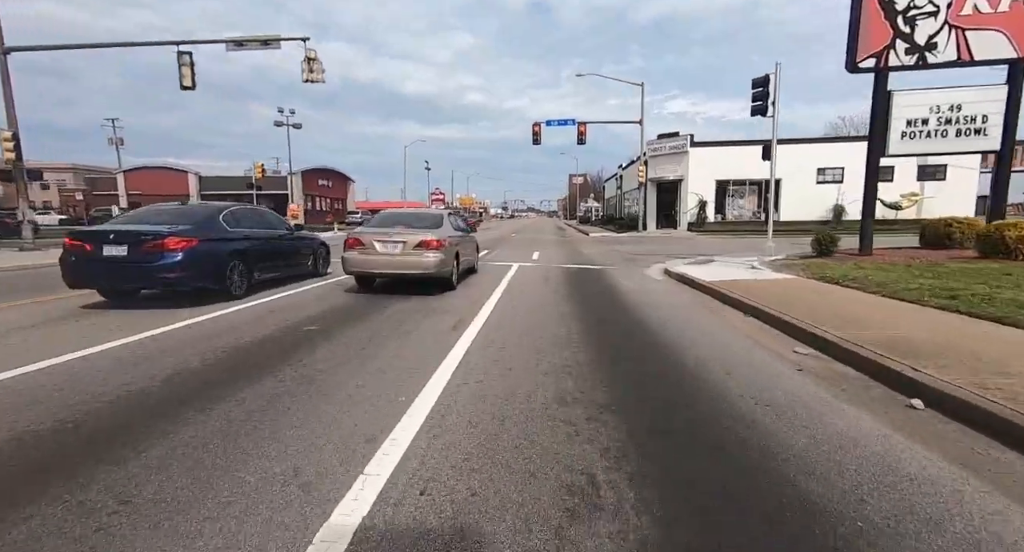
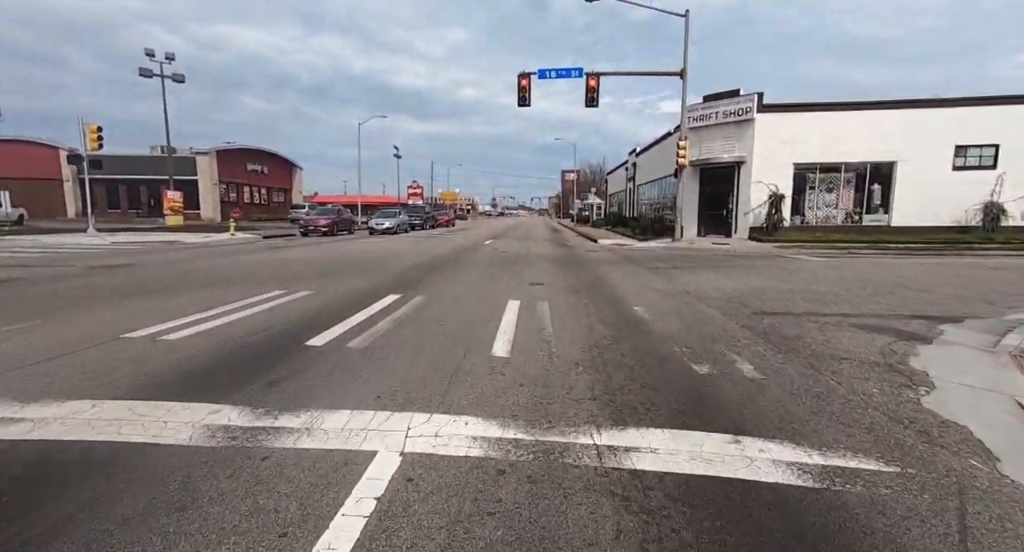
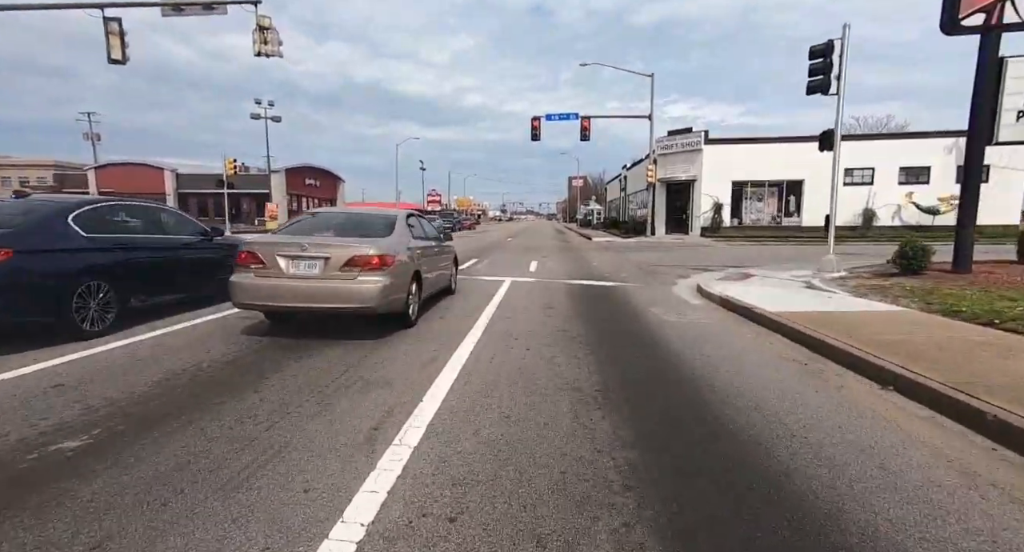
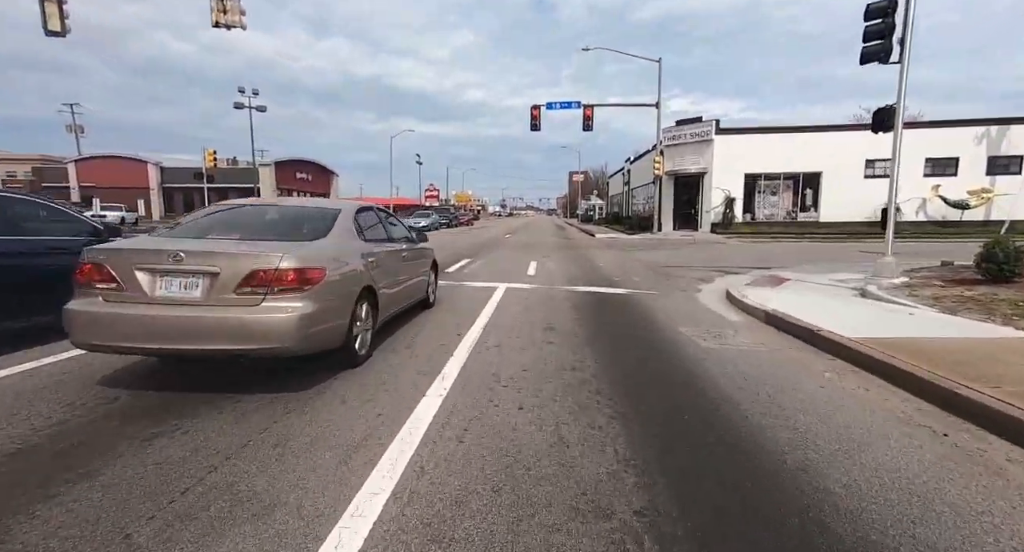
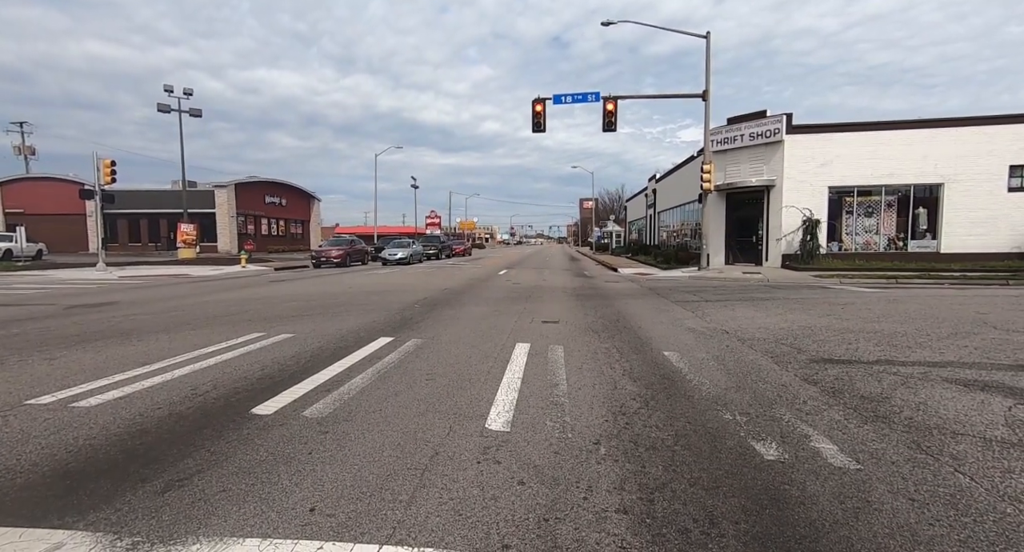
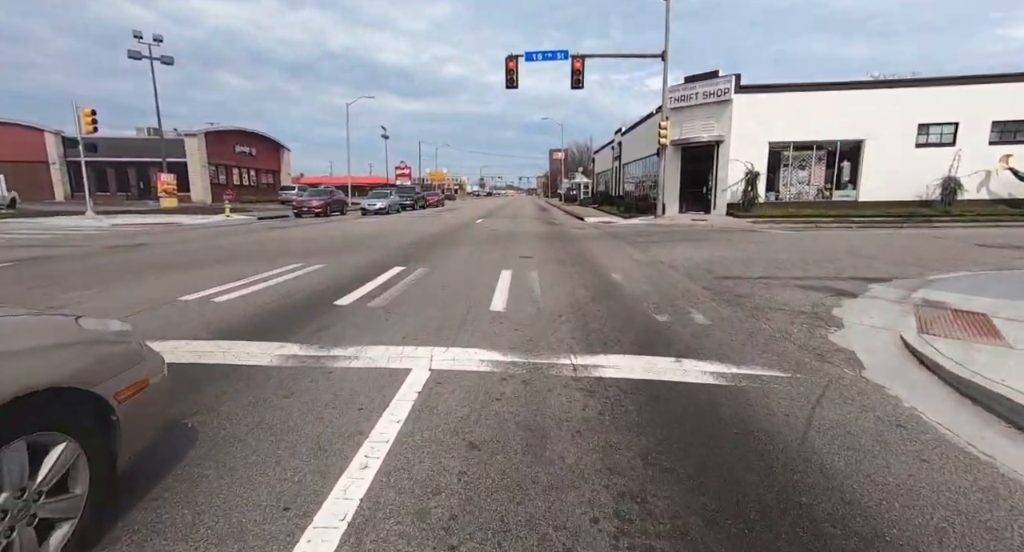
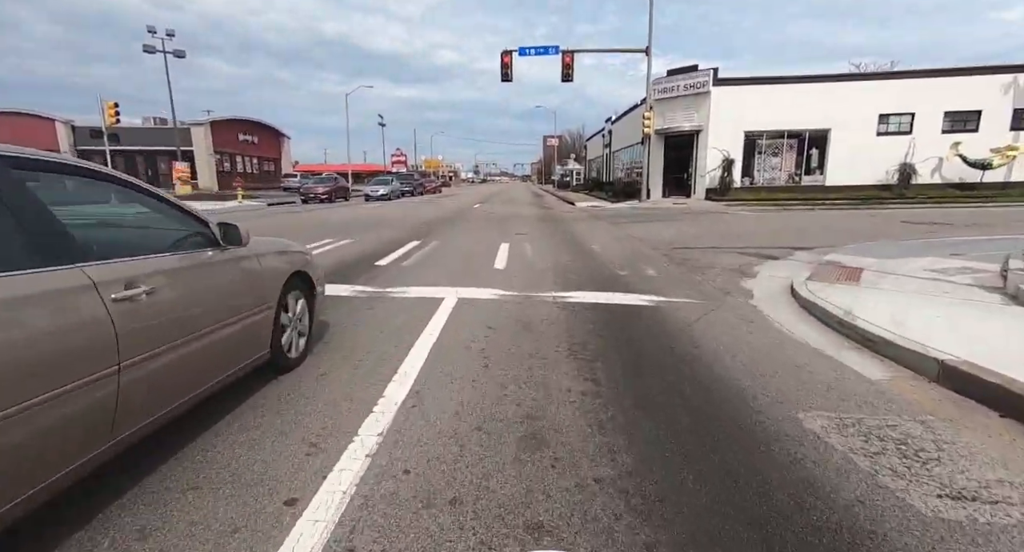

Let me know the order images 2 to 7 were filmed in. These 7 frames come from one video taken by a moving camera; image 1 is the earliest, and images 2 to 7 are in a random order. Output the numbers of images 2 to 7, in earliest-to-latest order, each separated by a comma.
3, 4, 7, 6, 2, 5
